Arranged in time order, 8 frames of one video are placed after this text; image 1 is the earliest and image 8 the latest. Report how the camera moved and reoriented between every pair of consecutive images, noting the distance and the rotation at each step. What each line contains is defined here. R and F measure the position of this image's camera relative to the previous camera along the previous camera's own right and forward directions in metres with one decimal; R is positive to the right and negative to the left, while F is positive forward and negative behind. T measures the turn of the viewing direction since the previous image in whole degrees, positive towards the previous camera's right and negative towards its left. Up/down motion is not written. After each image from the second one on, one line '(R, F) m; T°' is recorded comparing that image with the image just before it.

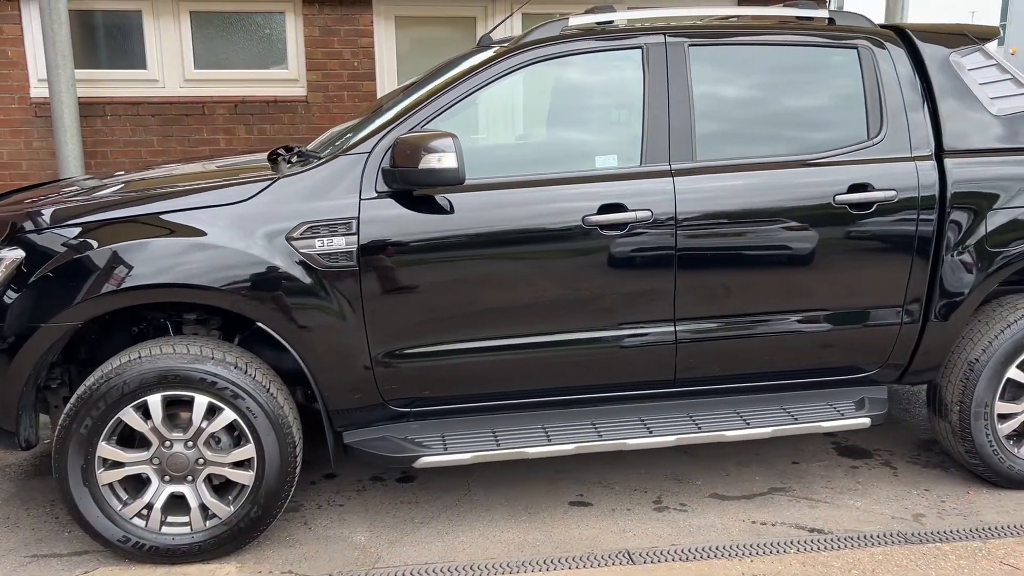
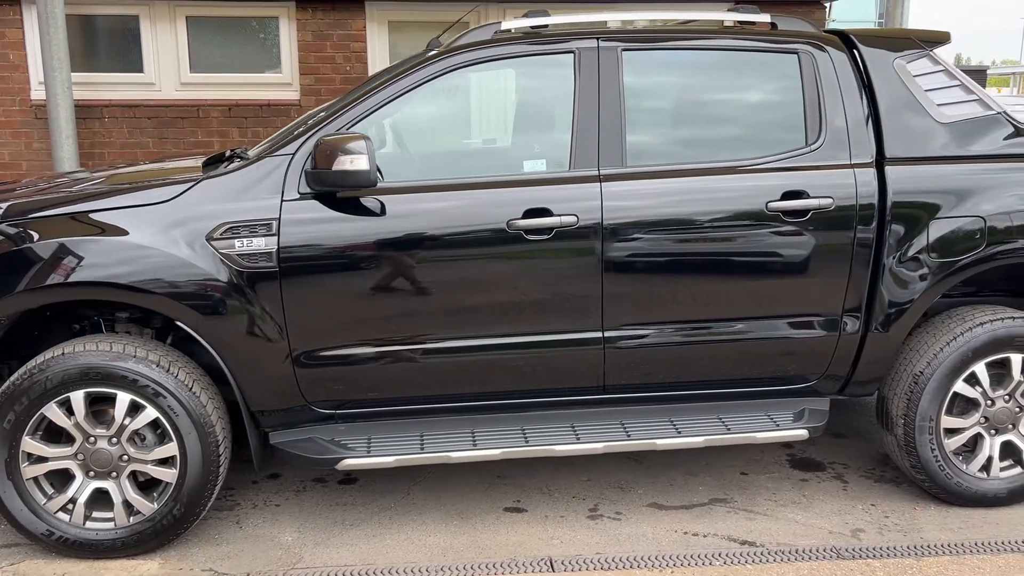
(+0.4, 0.0) m; -2°
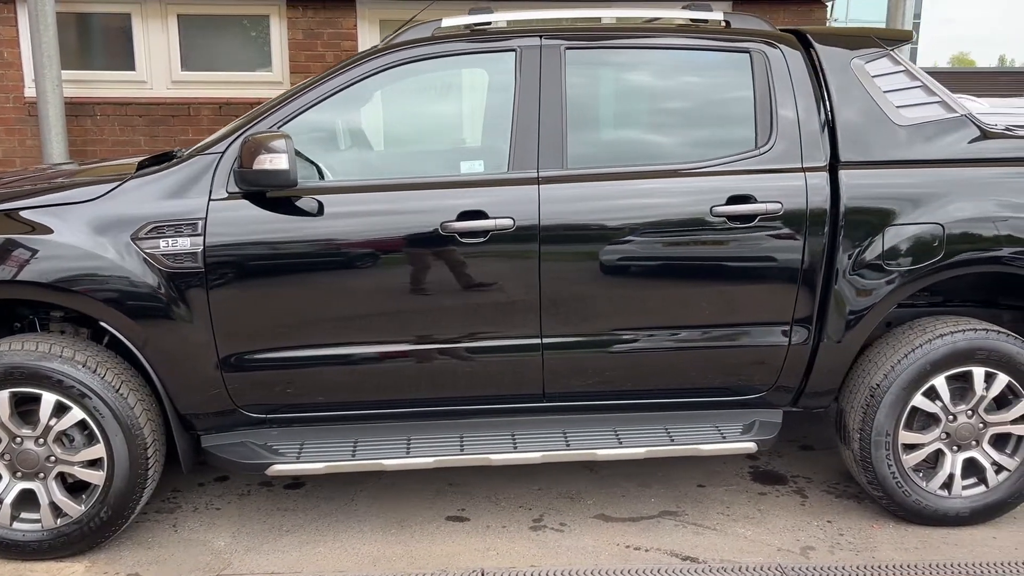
(+0.3, +0.1) m; -2°
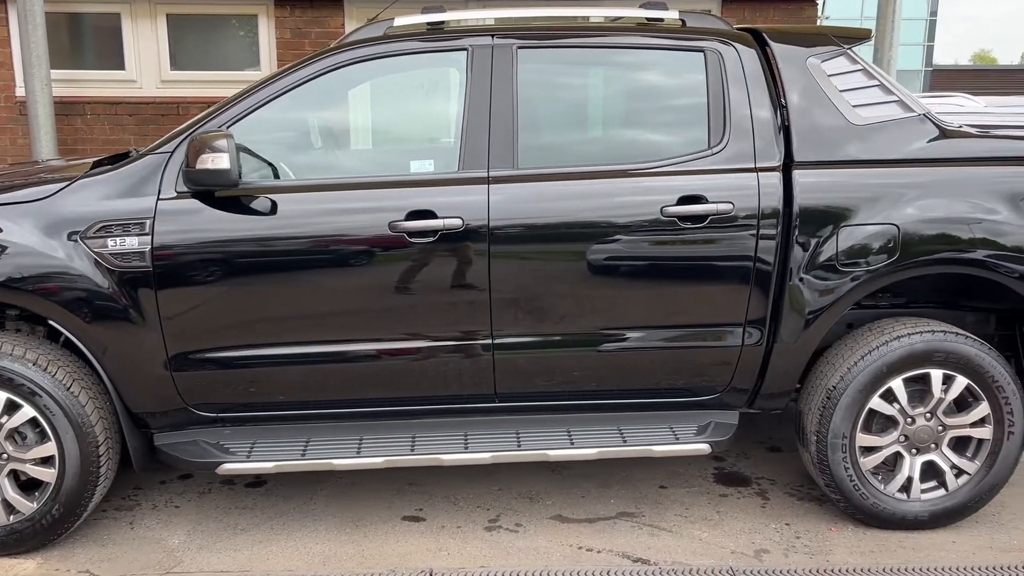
(+0.2, 0.0) m; -1°
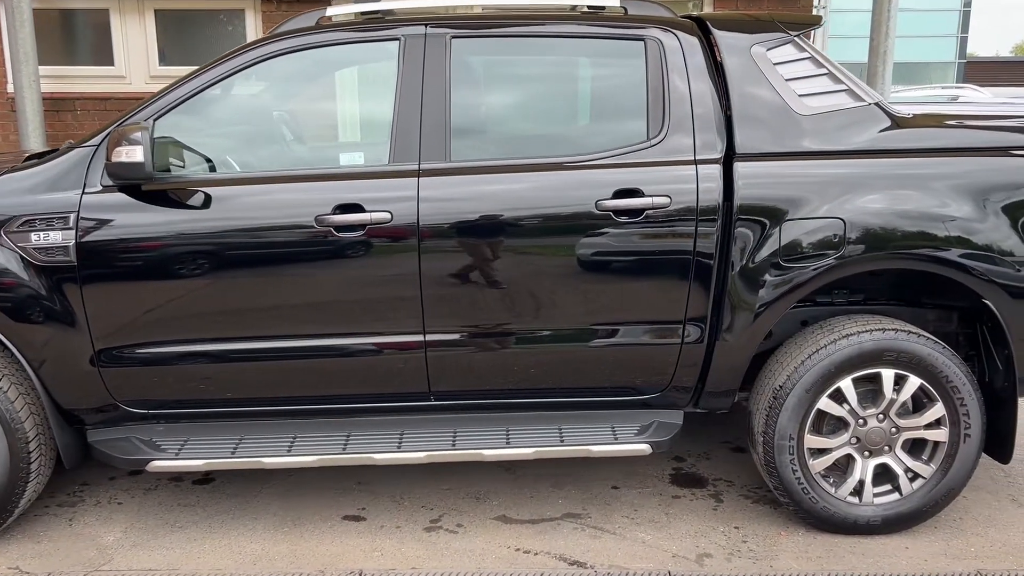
(+0.3, +0.1) m; -2°
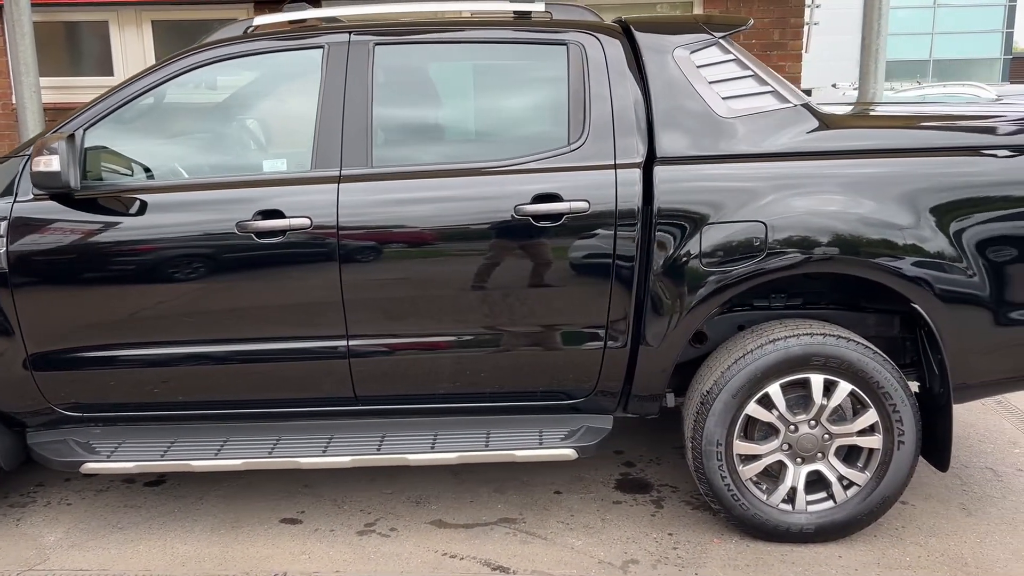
(+0.4, 0.0) m; -3°
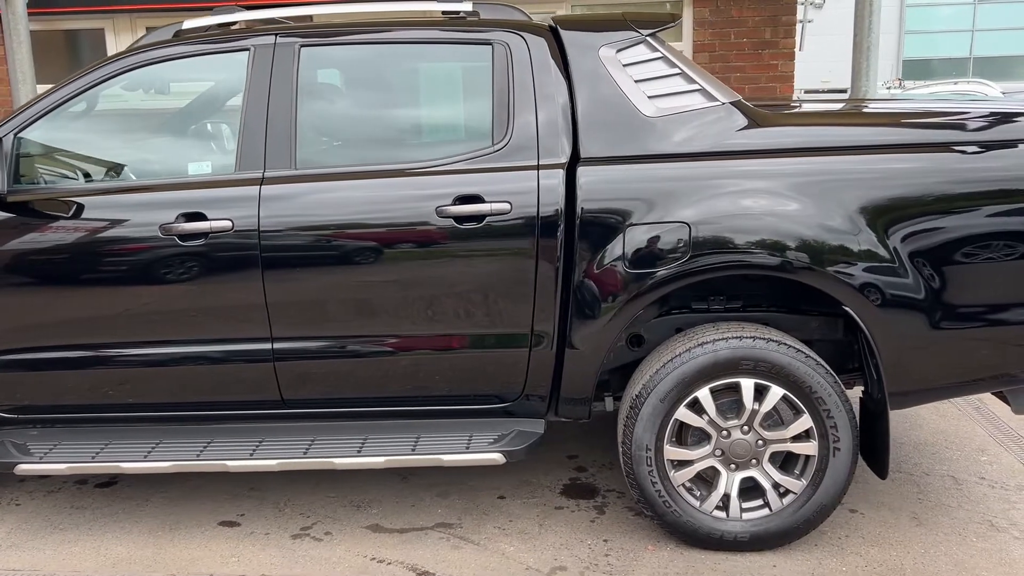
(+0.3, 0.0) m; -2°
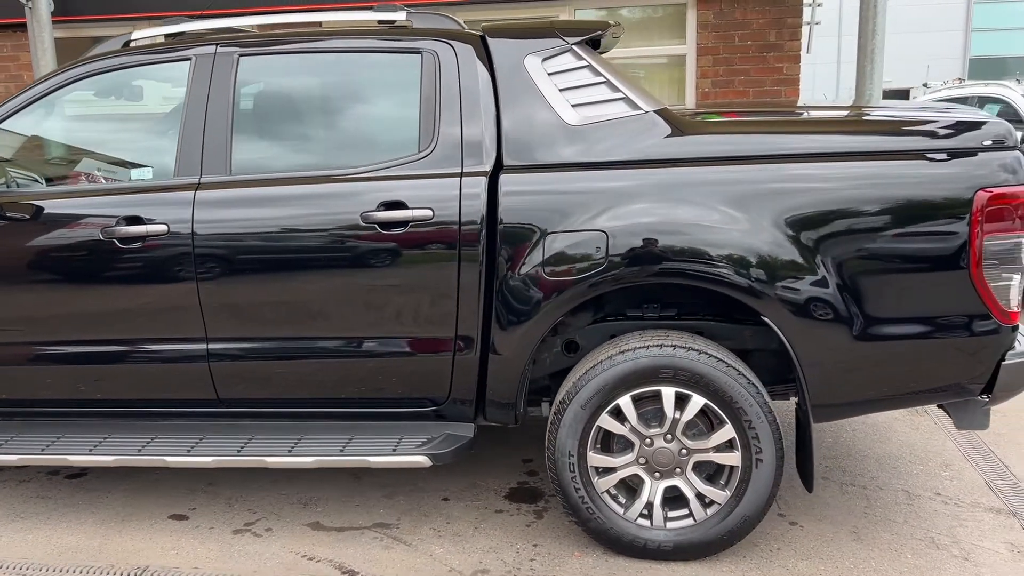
(+0.4, 0.0) m; -4°
